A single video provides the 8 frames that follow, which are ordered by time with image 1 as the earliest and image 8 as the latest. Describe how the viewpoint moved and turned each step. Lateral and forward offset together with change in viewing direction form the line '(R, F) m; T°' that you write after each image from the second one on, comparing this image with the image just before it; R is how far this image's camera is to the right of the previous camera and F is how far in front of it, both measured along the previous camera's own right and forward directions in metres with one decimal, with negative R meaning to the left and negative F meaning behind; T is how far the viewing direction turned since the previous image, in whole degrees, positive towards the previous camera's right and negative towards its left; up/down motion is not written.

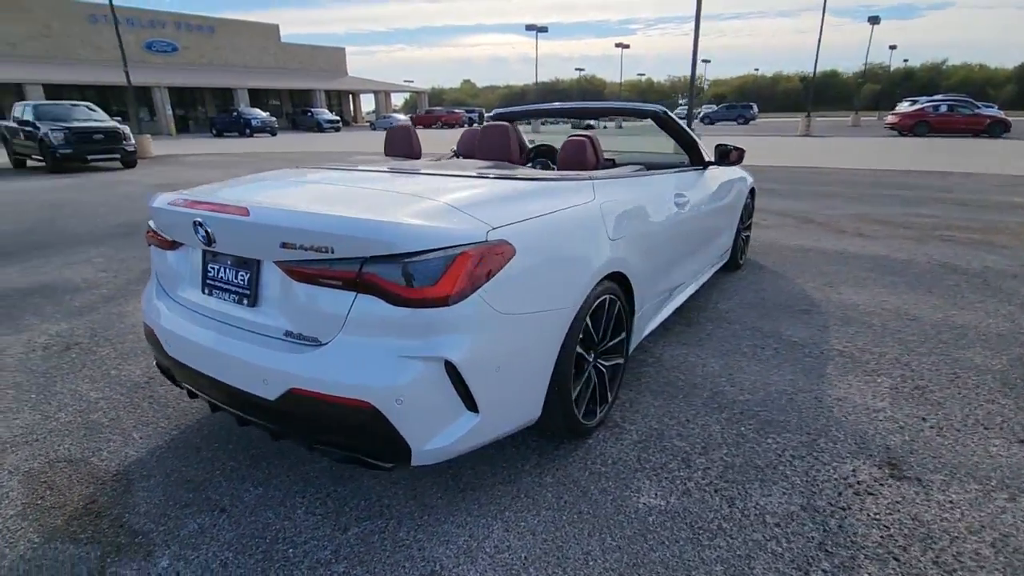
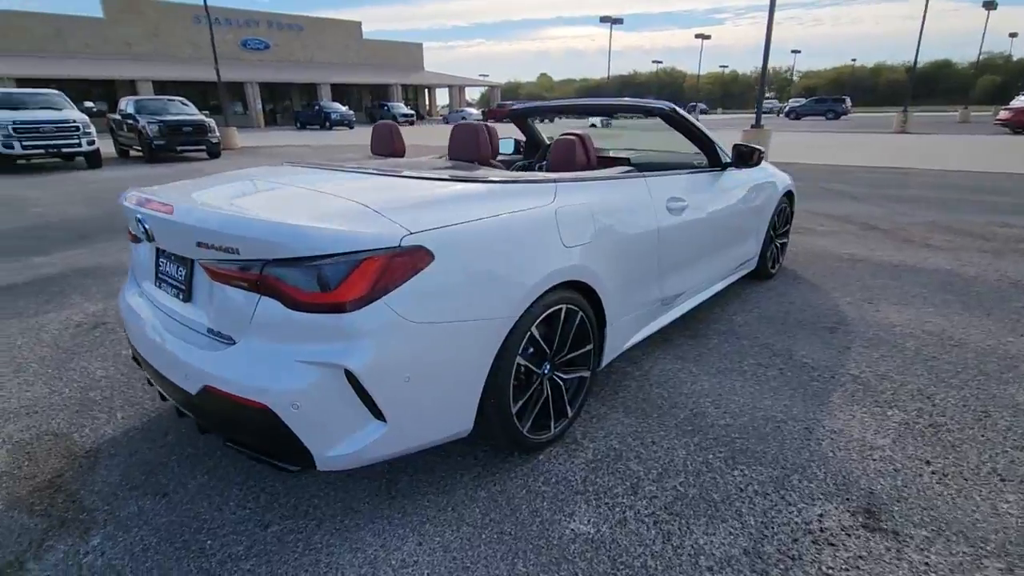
(+0.5, +0.1) m; -7°
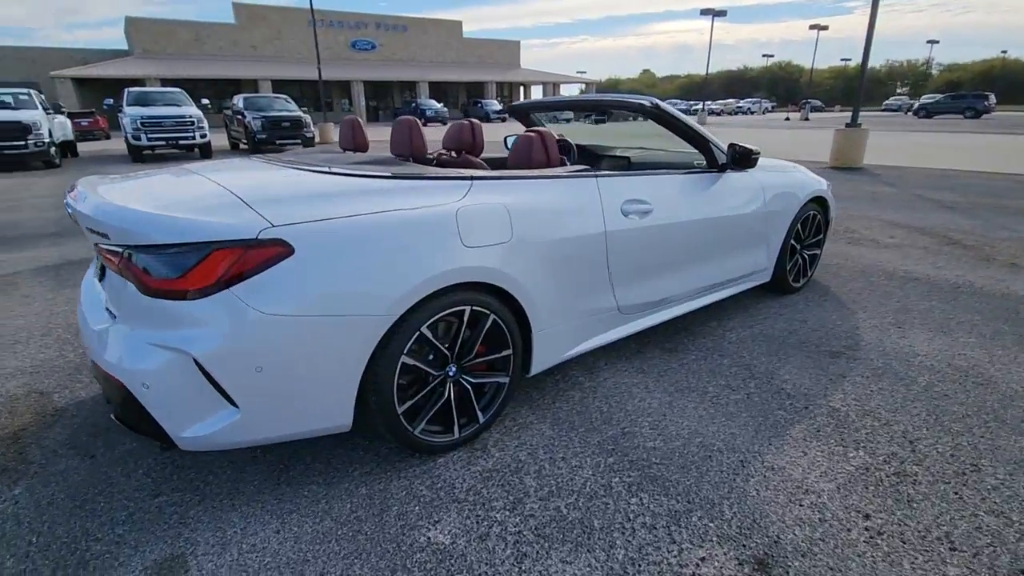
(+0.8, +0.1) m; -10°
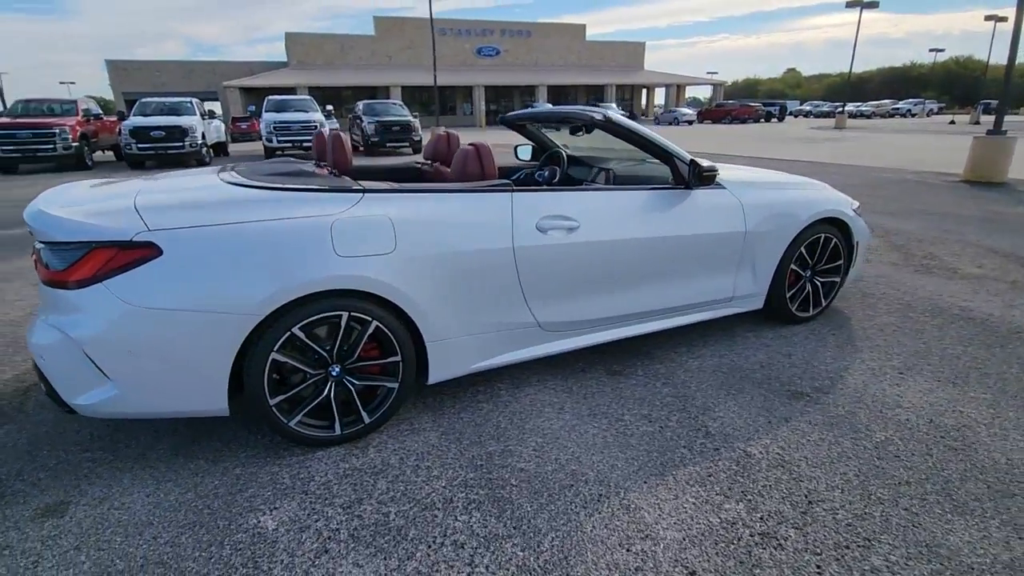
(+1.0, +0.1) m; -12°
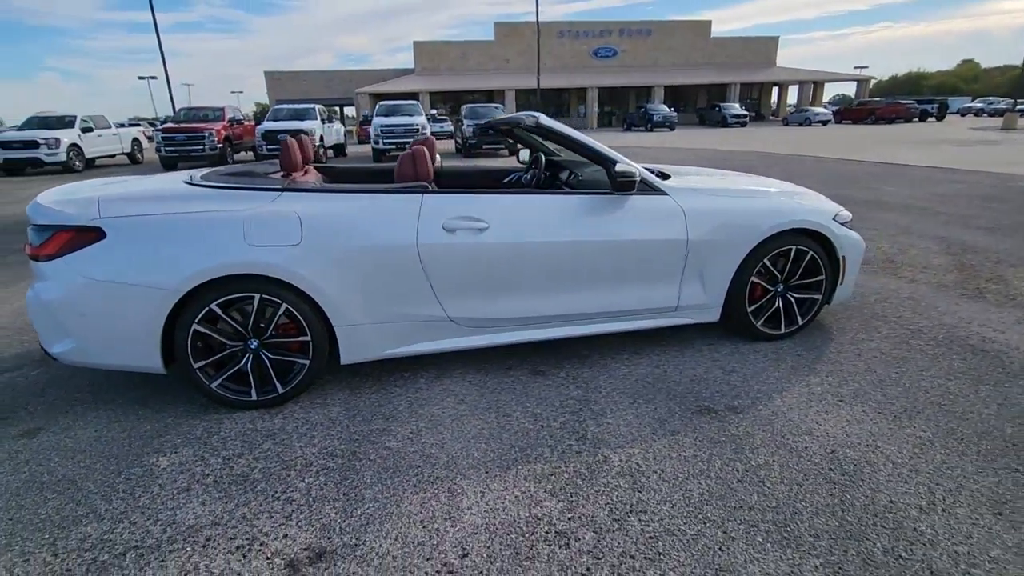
(+1.1, 0.0) m; -12°
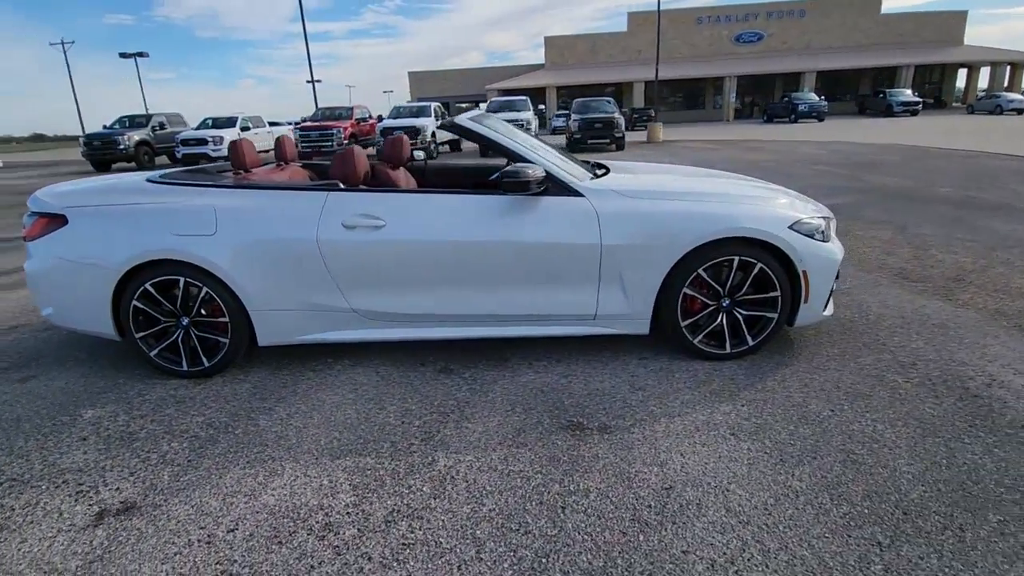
(+1.3, +0.2) m; -14°
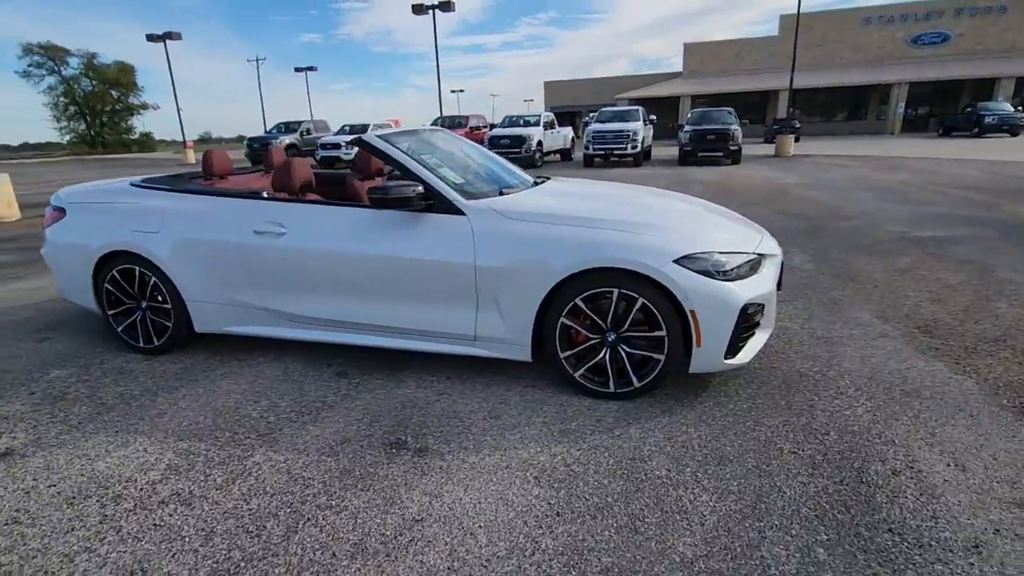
(+1.4, +0.2) m; -14°
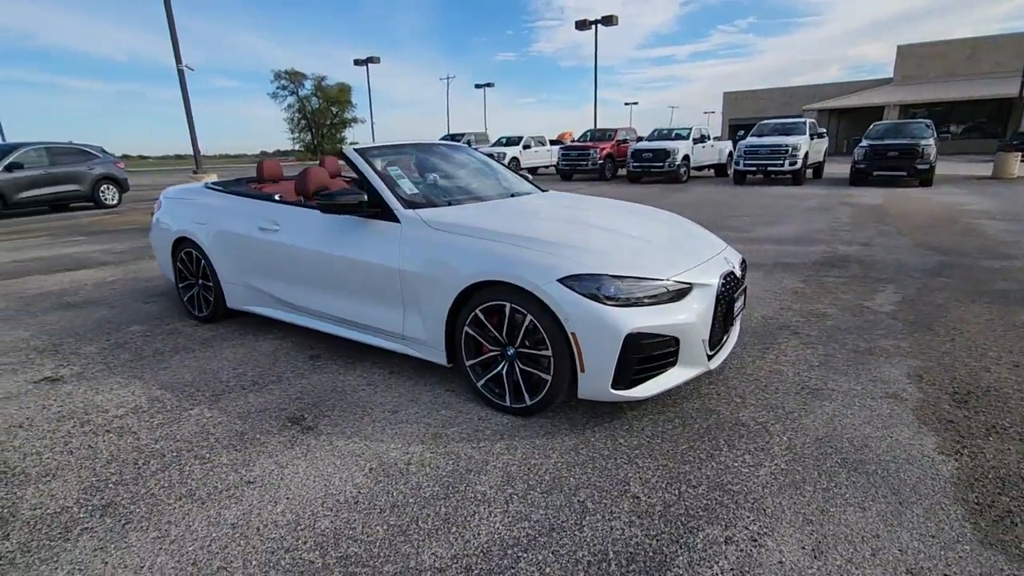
(+1.4, +0.1) m; -17°
